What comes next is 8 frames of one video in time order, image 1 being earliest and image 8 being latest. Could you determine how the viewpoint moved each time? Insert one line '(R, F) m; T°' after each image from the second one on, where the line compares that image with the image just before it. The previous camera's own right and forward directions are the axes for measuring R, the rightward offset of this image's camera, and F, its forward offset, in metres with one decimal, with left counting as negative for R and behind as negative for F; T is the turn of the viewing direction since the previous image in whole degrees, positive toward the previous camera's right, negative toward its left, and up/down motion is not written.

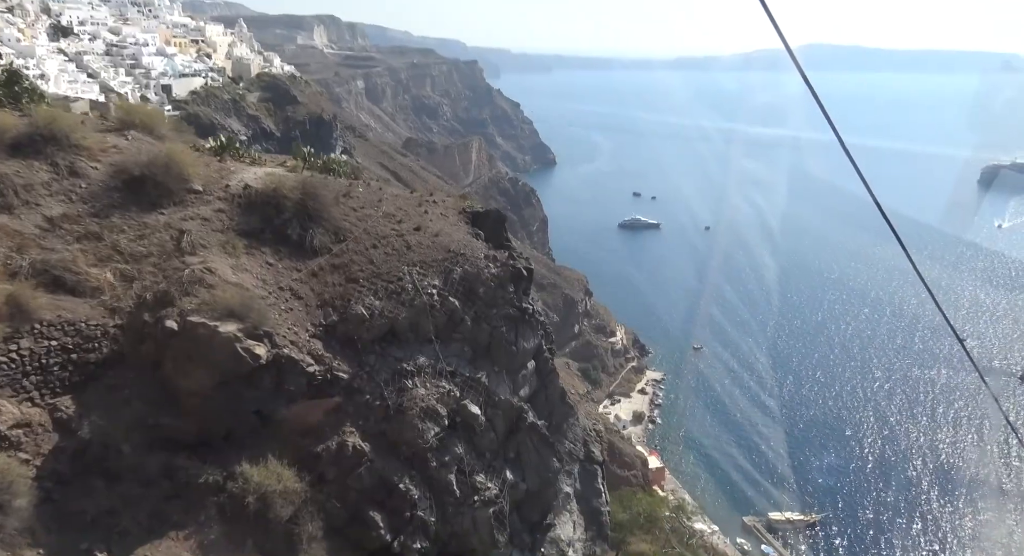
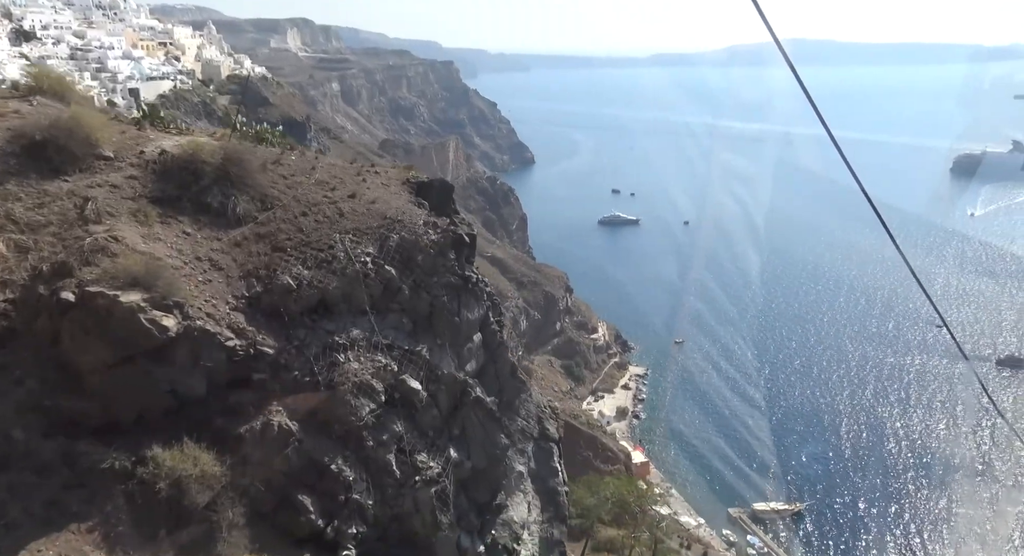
(+0.5, +0.6) m; +1°
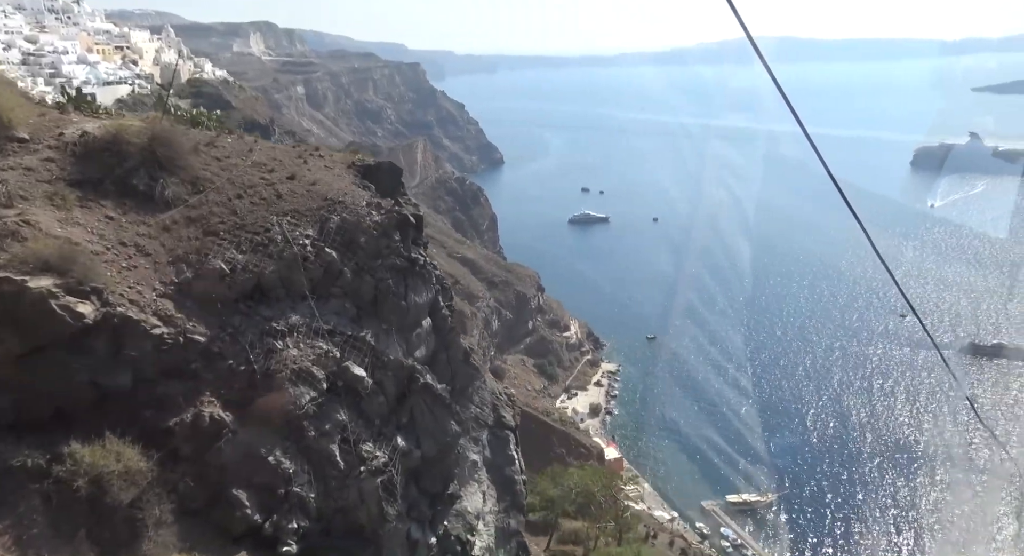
(+0.3, +0.3) m; +2°
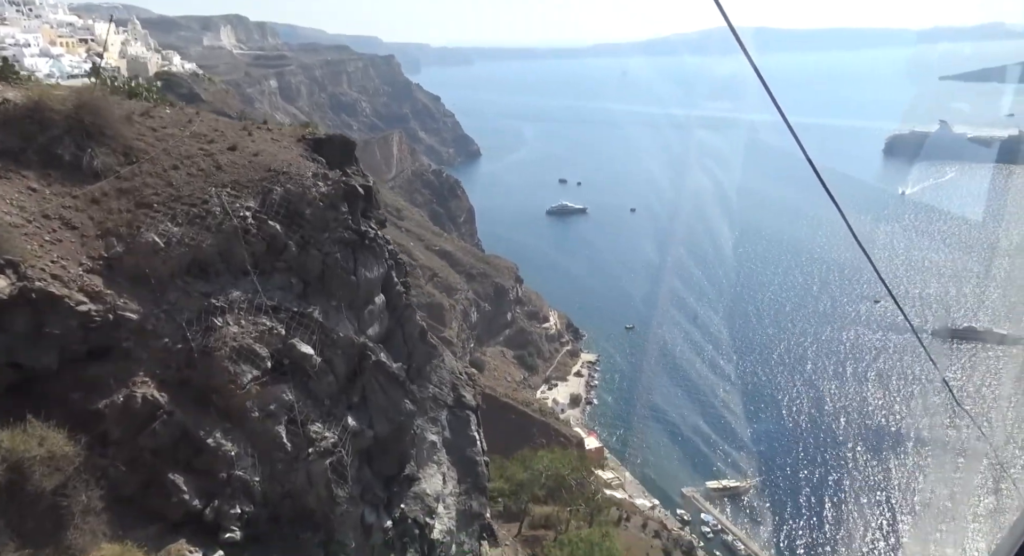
(+0.3, +0.4) m; +2°
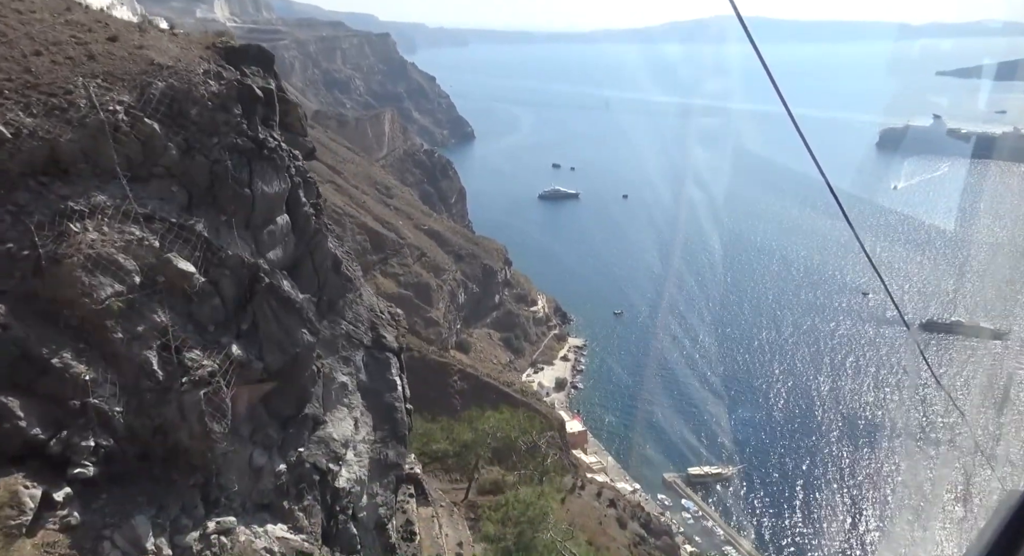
(+0.8, +1.0) m; +1°
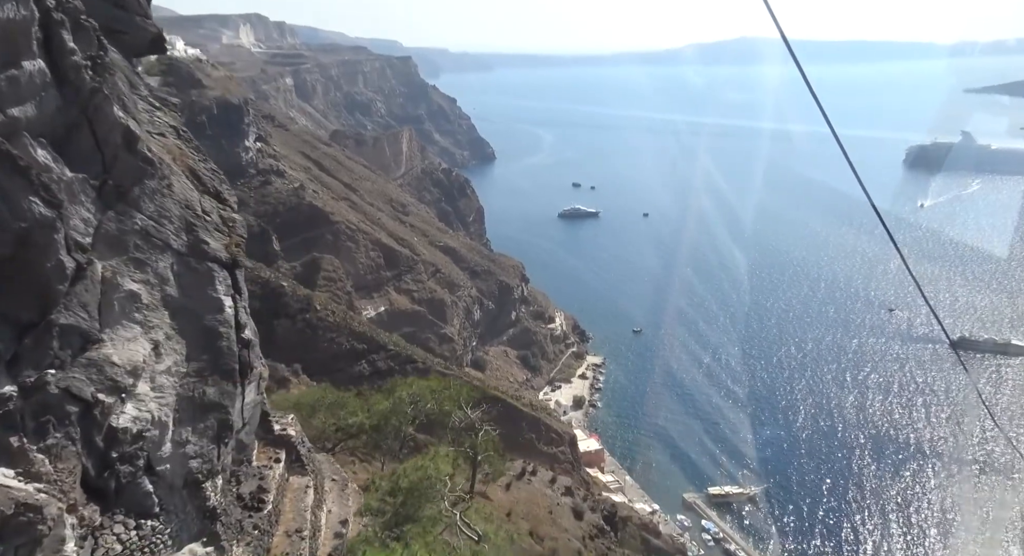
(+1.6, +2.2) m; -1°
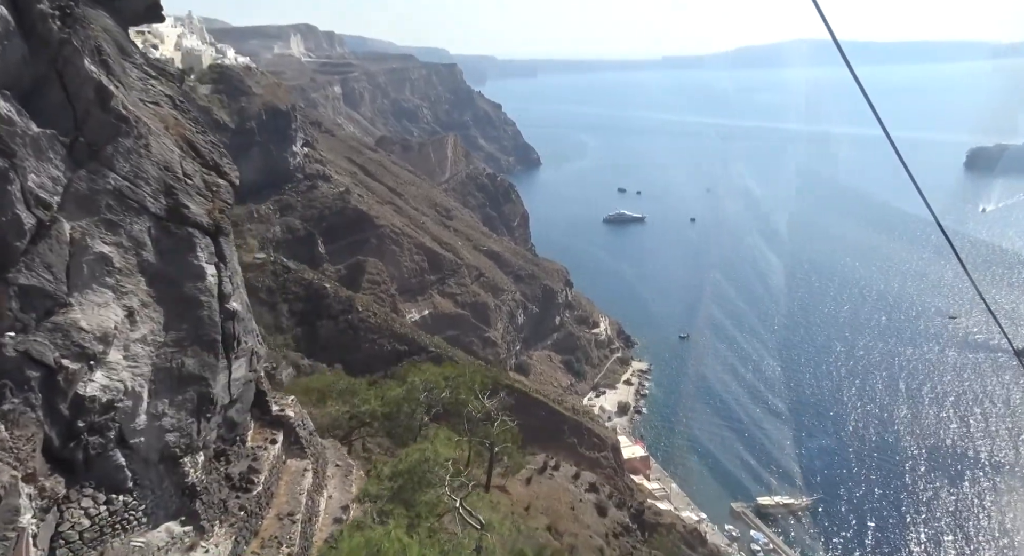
(+0.5, +0.6) m; -3°
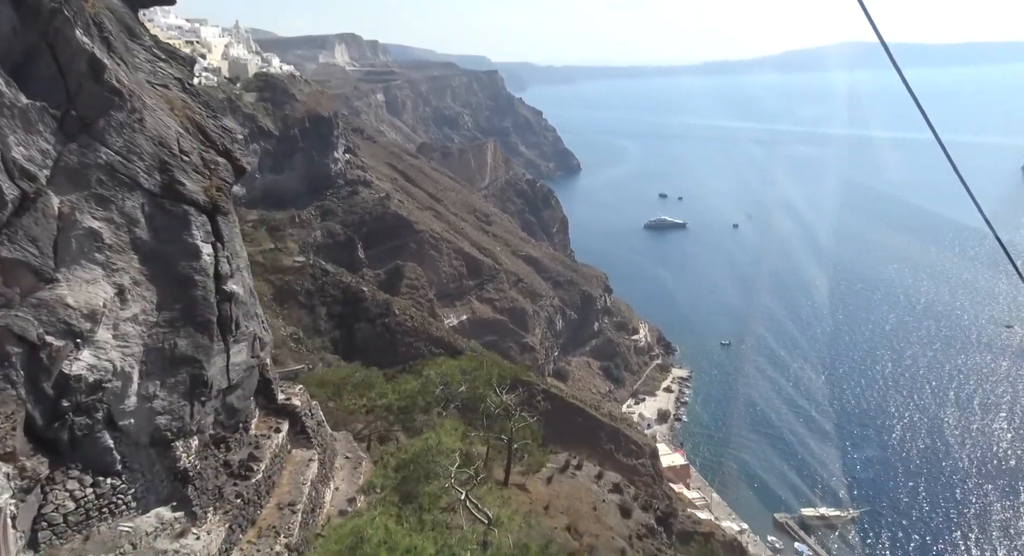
(+0.3, +0.4) m; -3°
